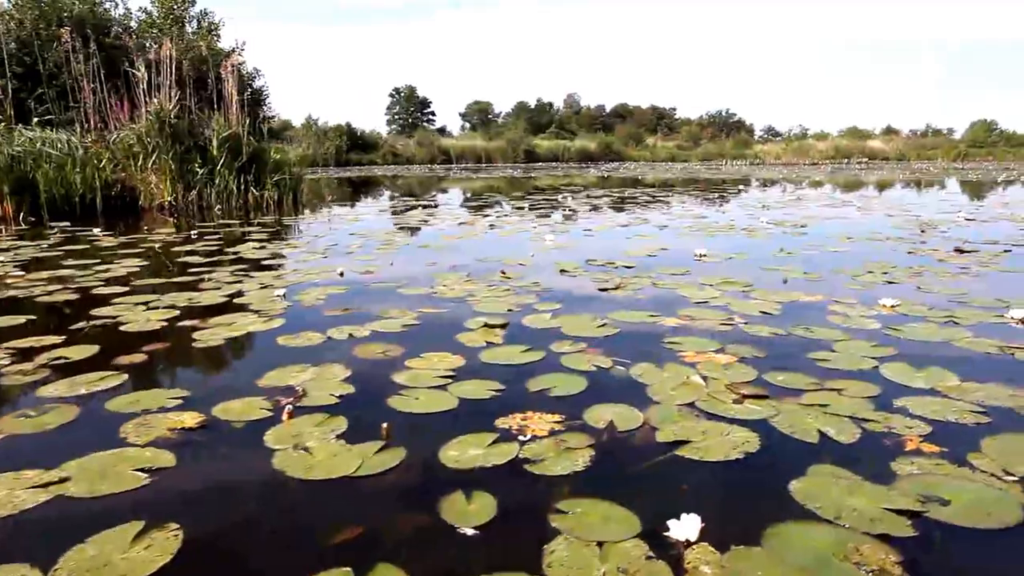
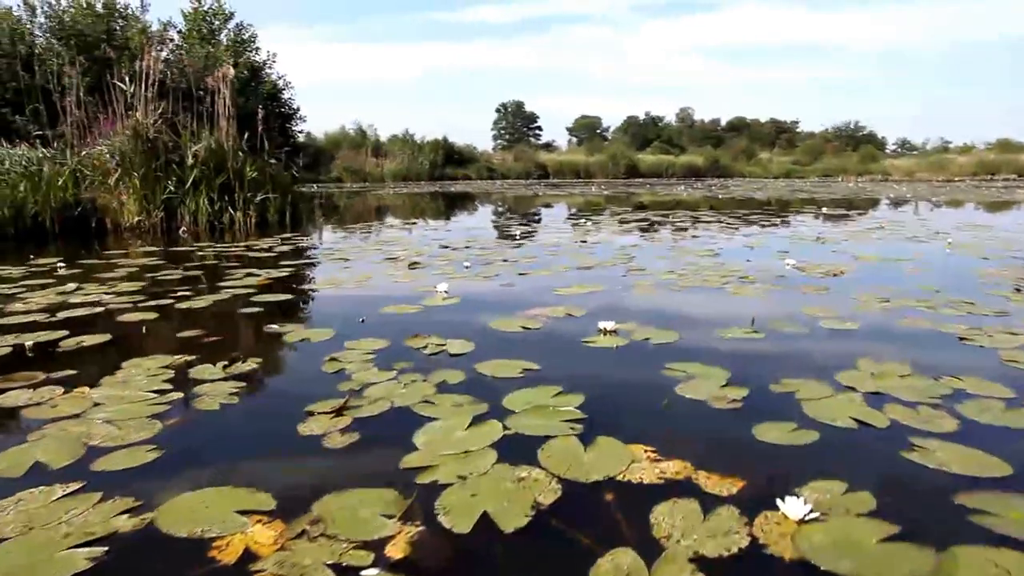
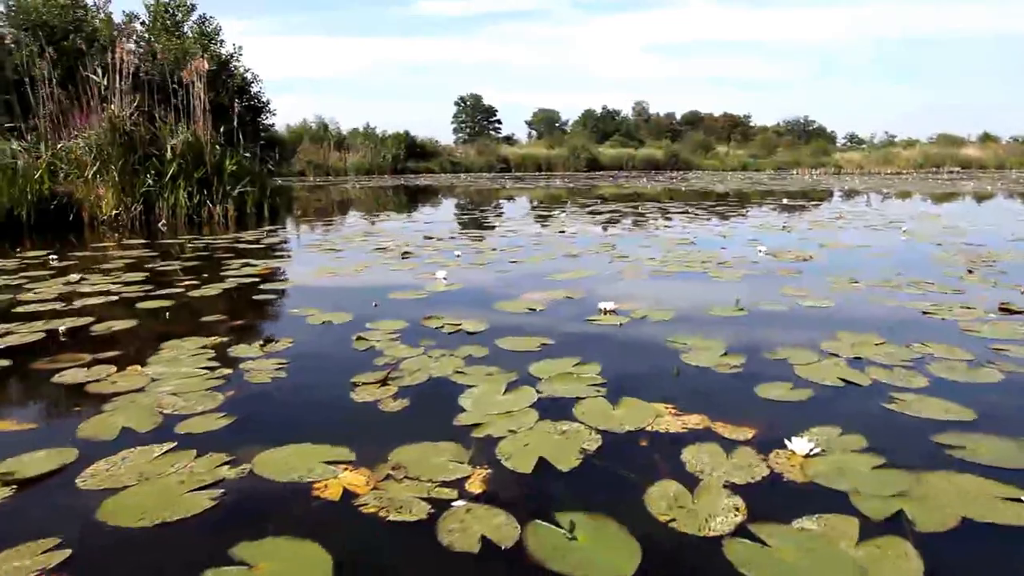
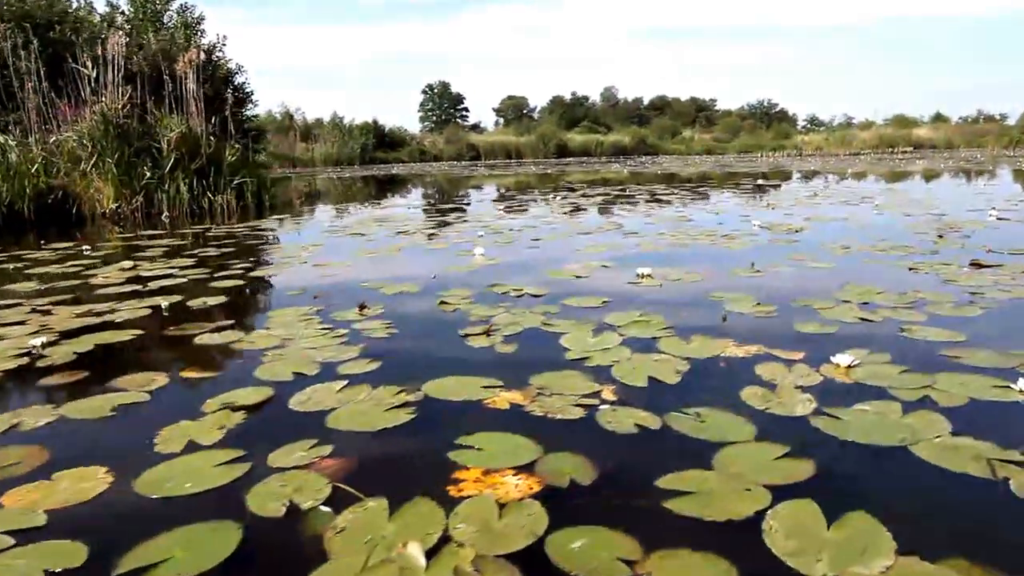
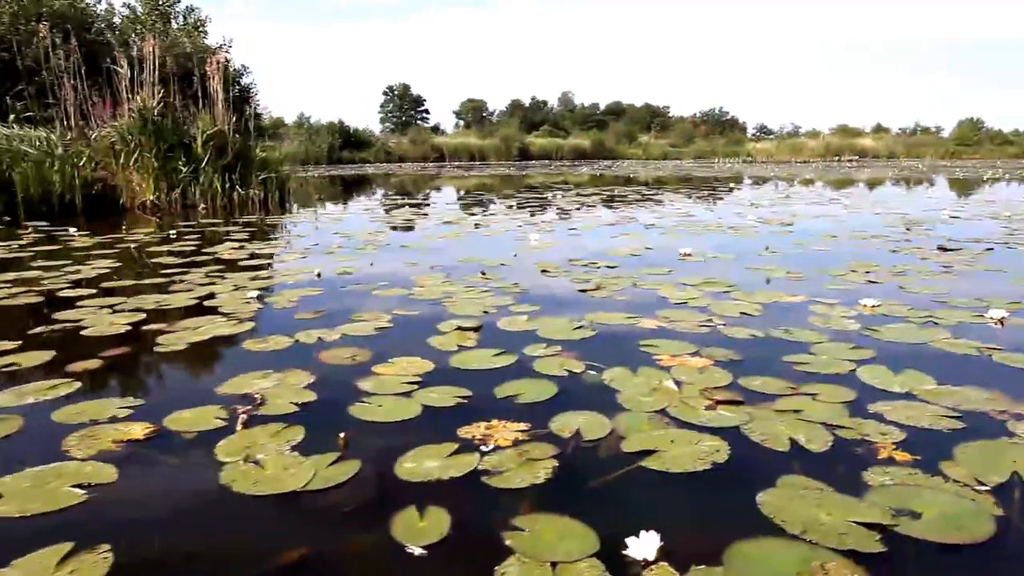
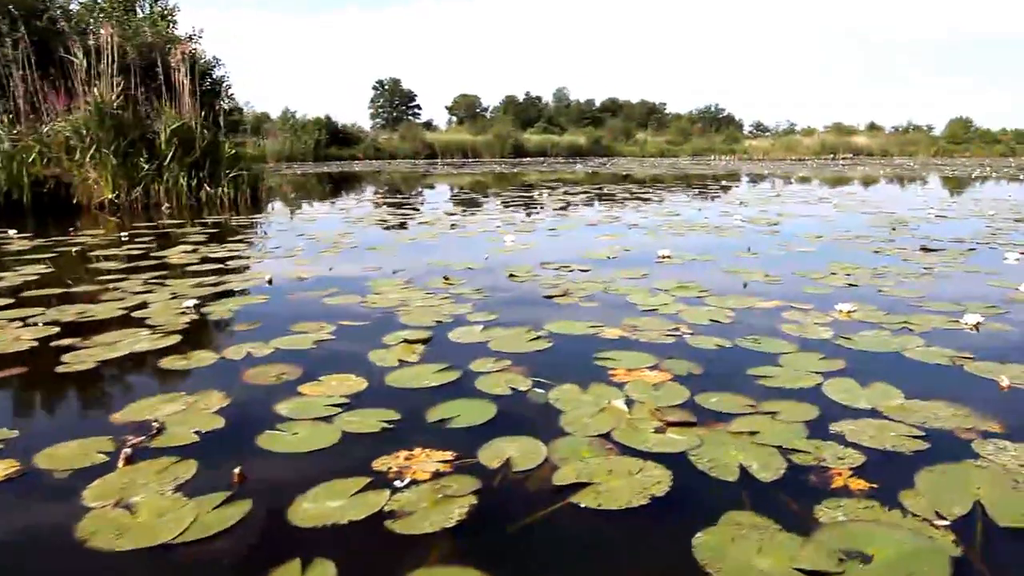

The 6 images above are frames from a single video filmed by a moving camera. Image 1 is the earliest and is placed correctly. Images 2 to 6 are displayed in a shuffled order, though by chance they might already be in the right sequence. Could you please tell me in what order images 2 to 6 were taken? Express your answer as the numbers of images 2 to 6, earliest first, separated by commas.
5, 6, 4, 3, 2
